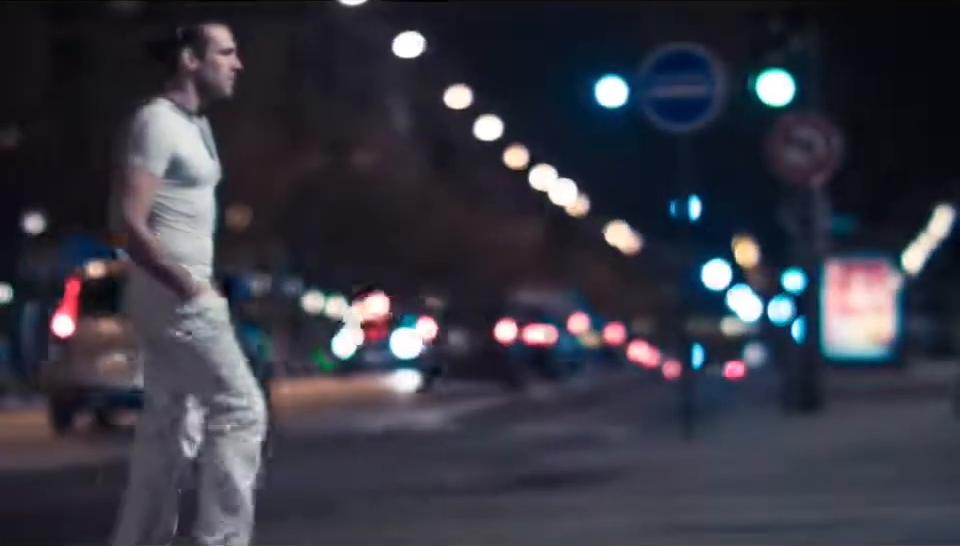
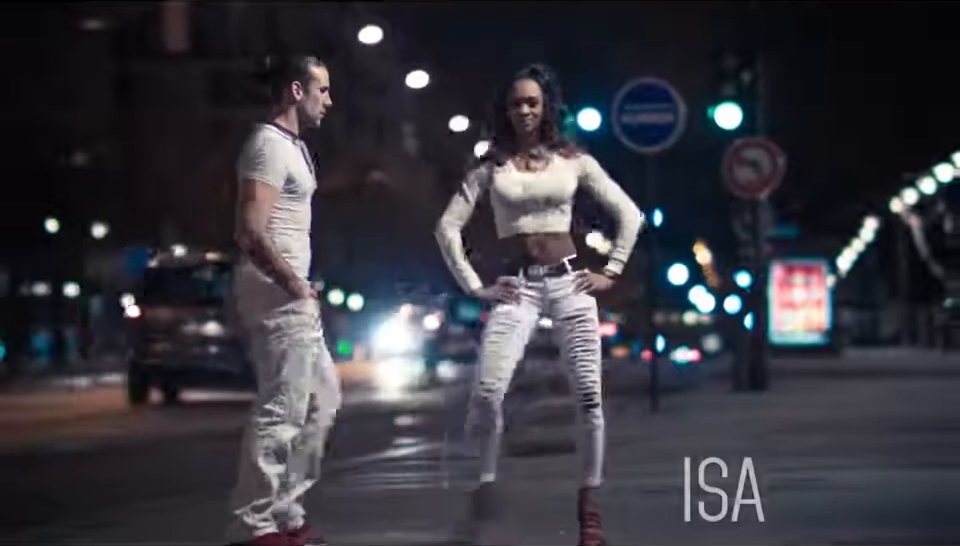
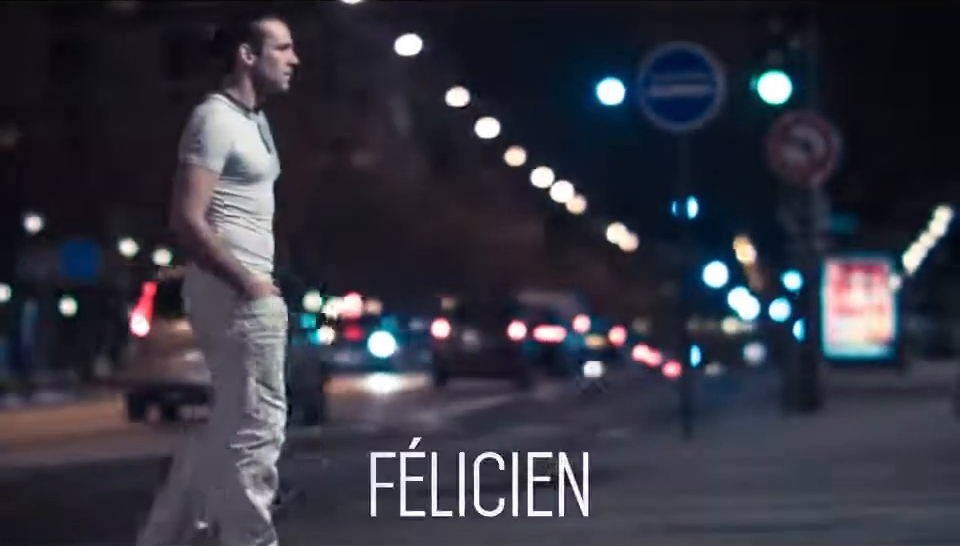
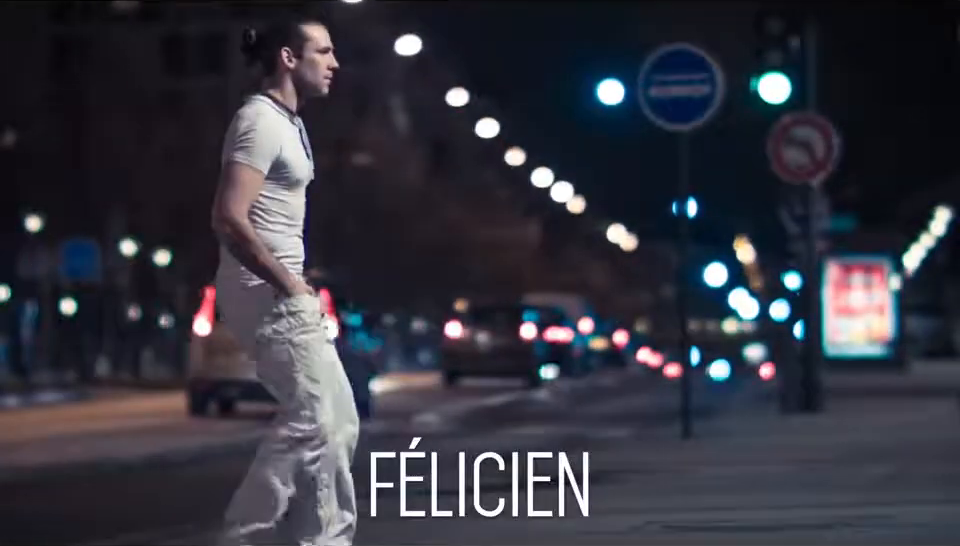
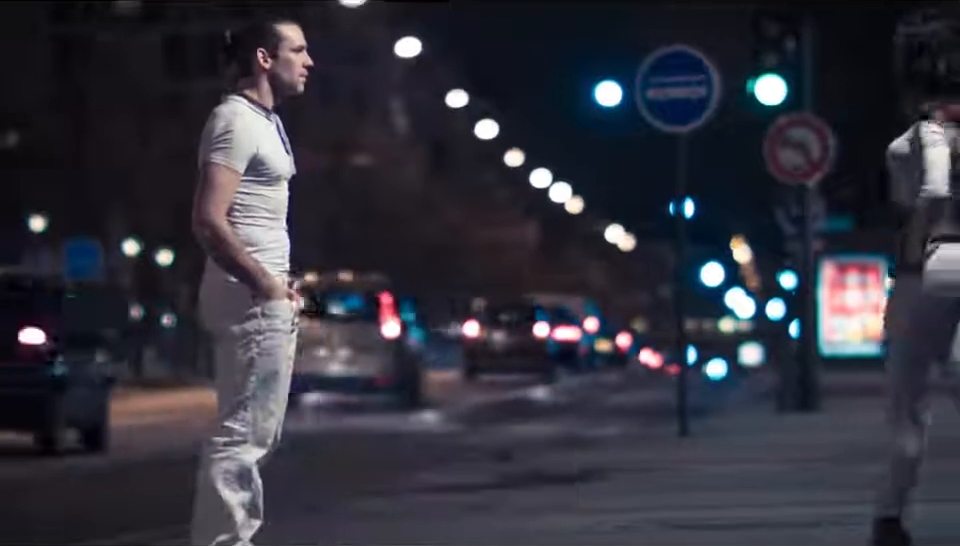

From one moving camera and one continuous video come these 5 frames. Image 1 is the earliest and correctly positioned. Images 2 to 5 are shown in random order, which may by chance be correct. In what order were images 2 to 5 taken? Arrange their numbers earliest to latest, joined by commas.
3, 4, 5, 2
